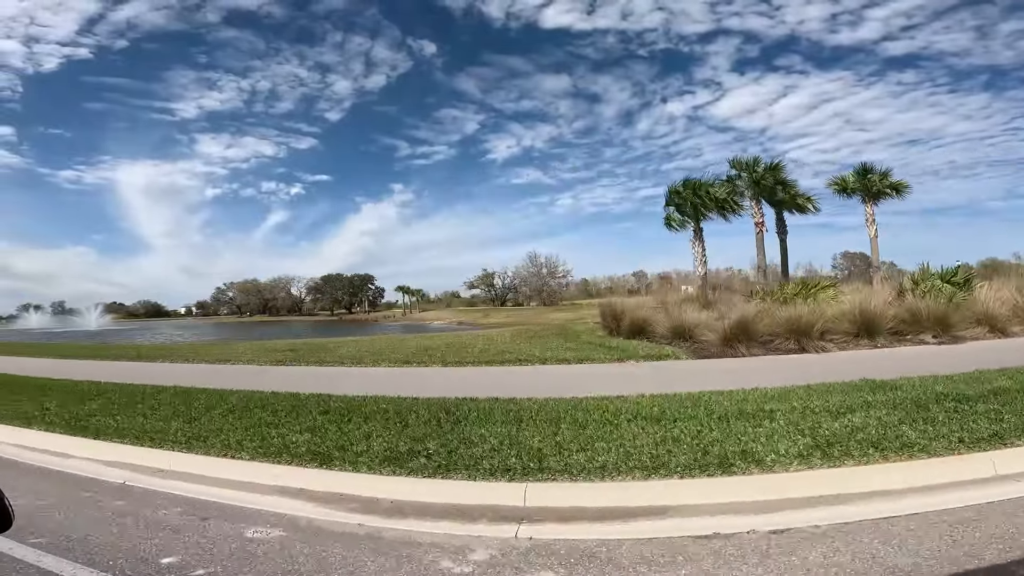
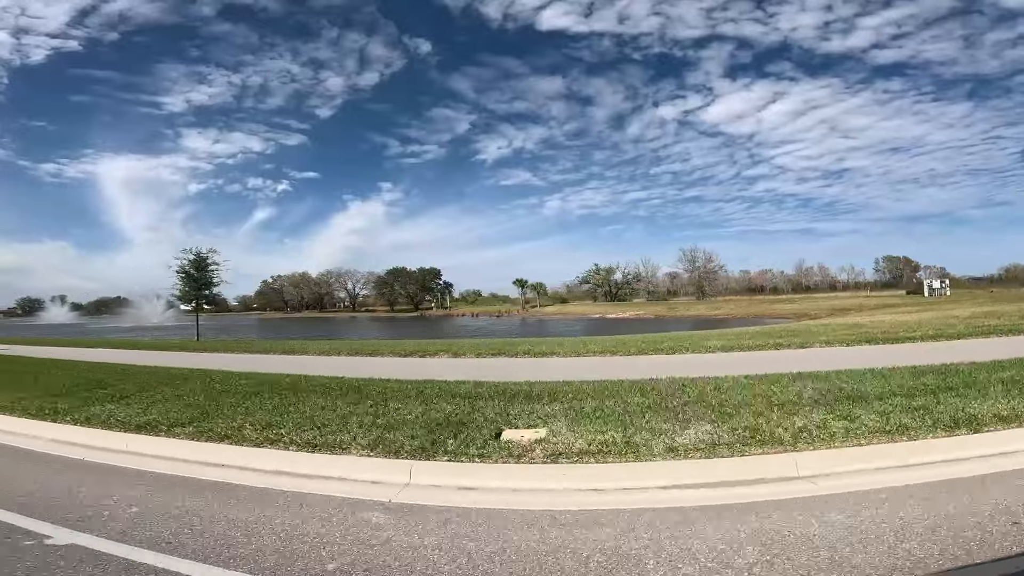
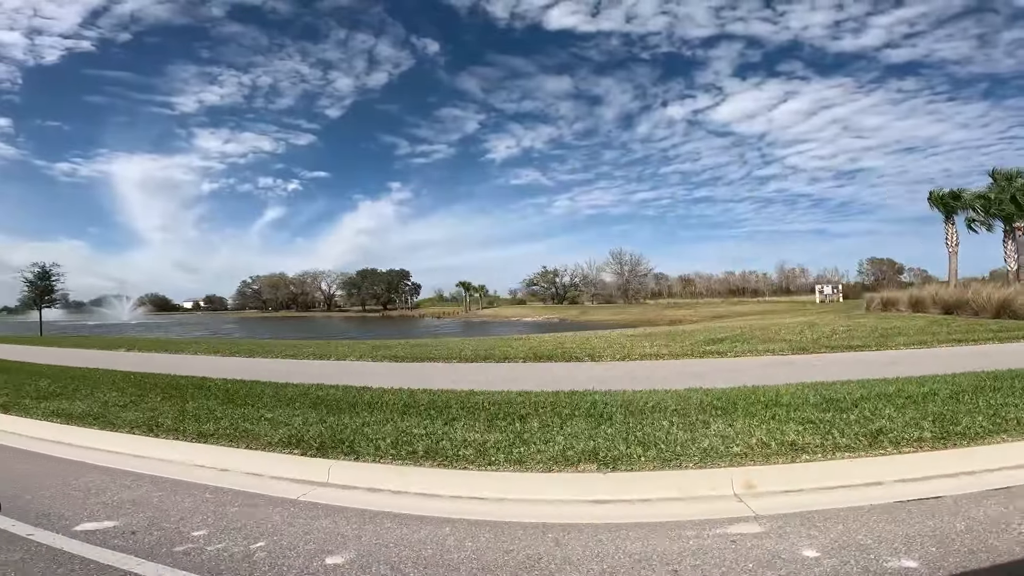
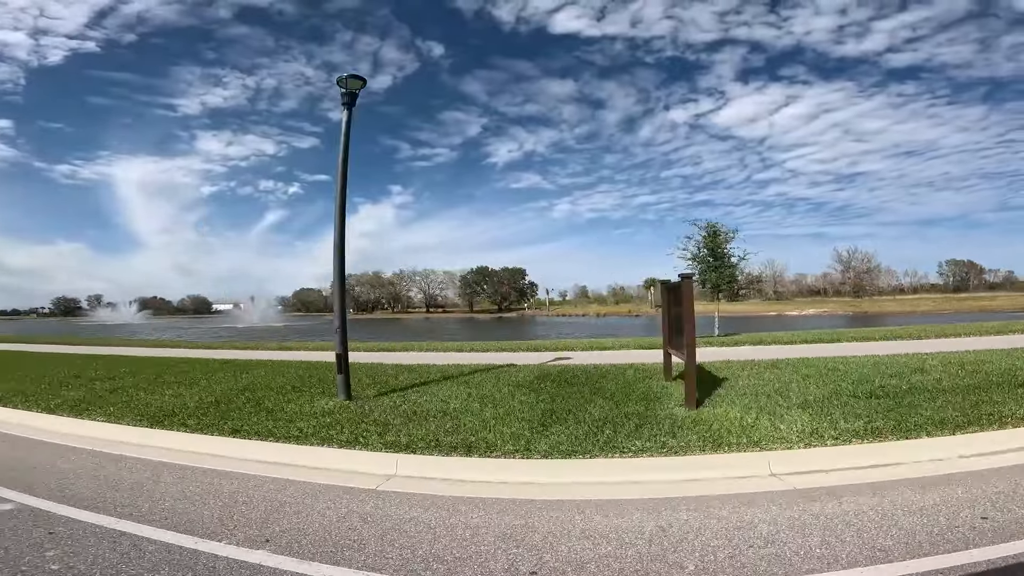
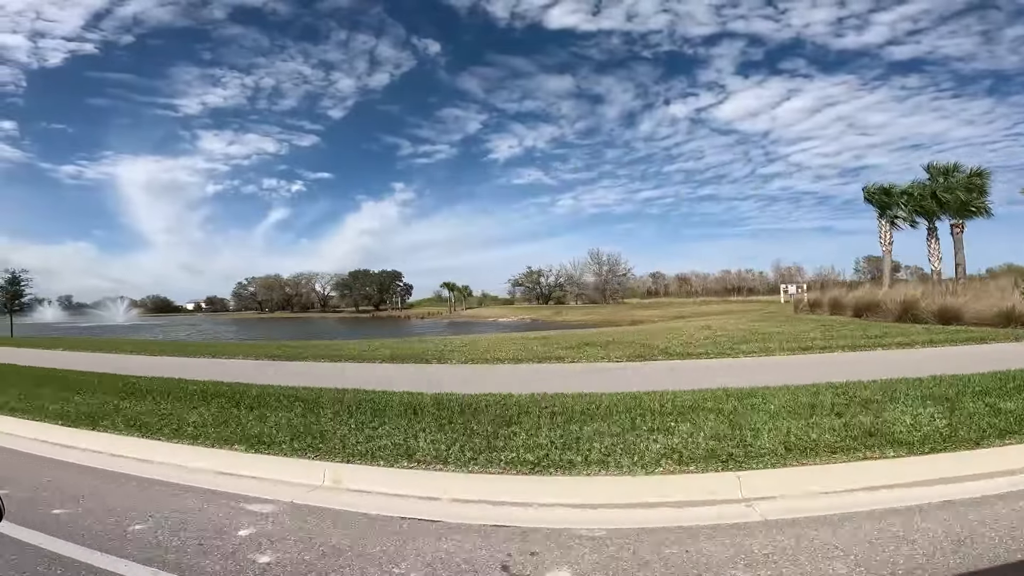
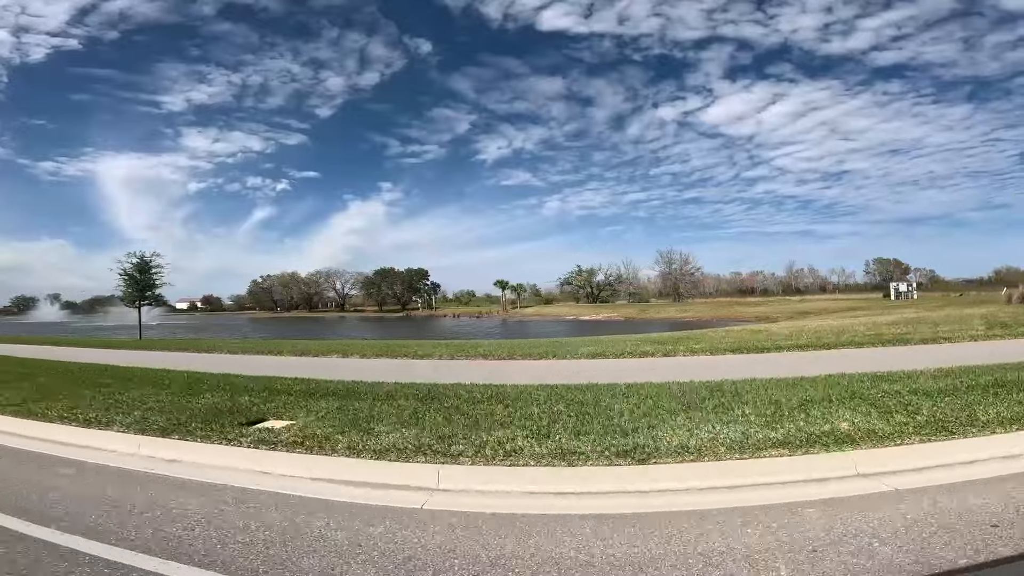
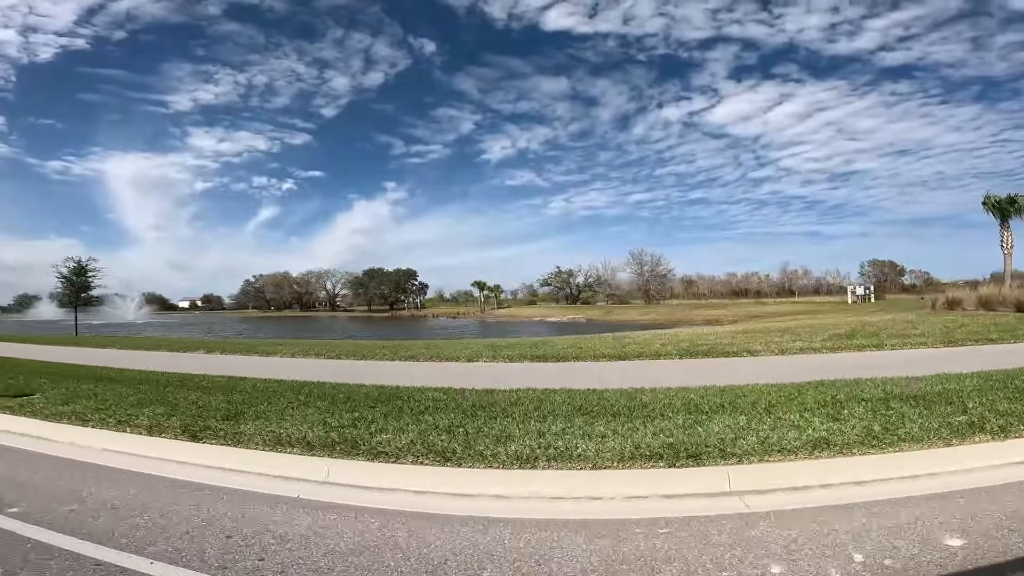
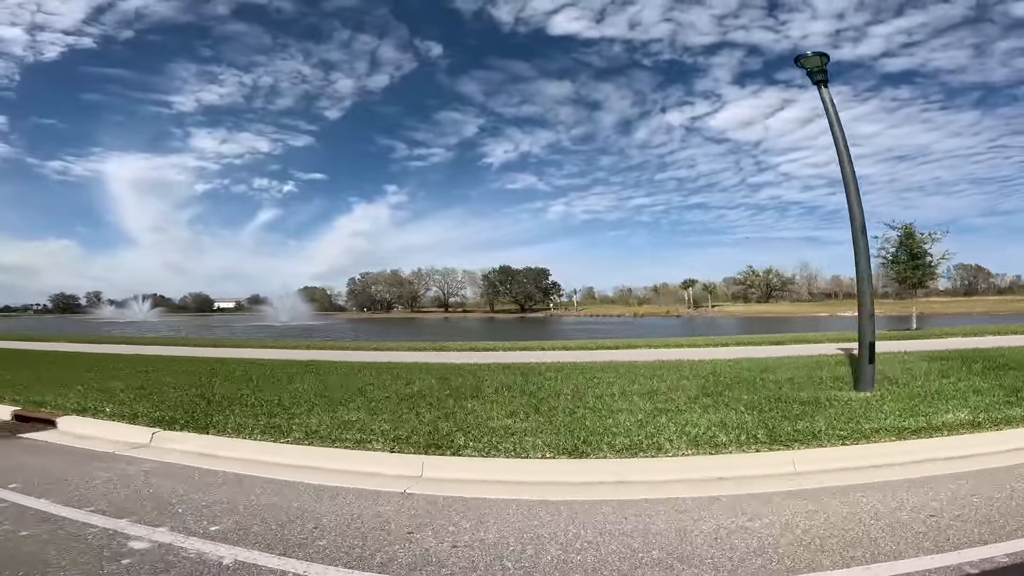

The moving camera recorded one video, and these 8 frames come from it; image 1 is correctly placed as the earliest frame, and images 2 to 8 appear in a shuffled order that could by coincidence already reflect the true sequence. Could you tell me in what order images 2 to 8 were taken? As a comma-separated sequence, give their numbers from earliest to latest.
5, 3, 7, 6, 2, 4, 8
